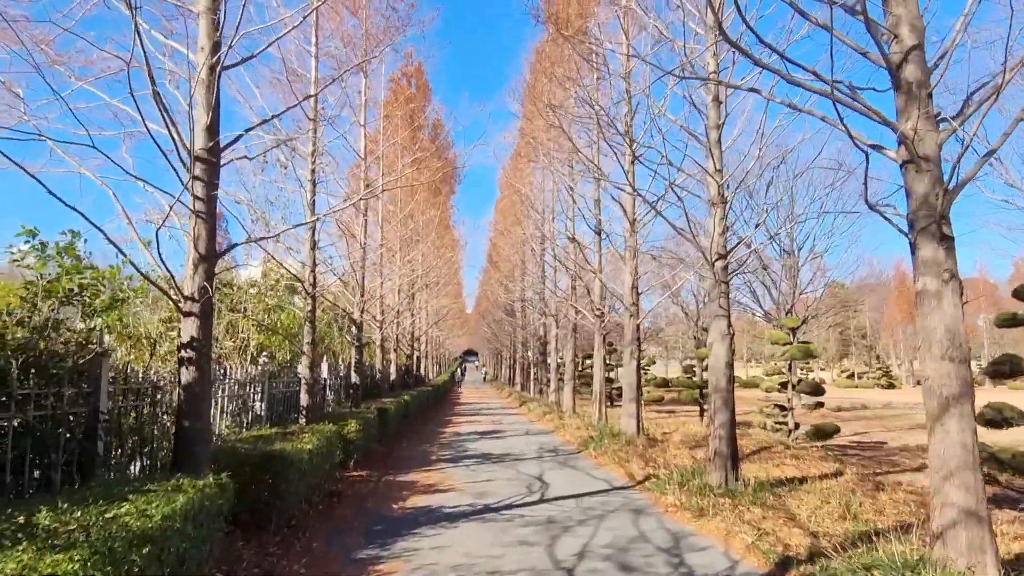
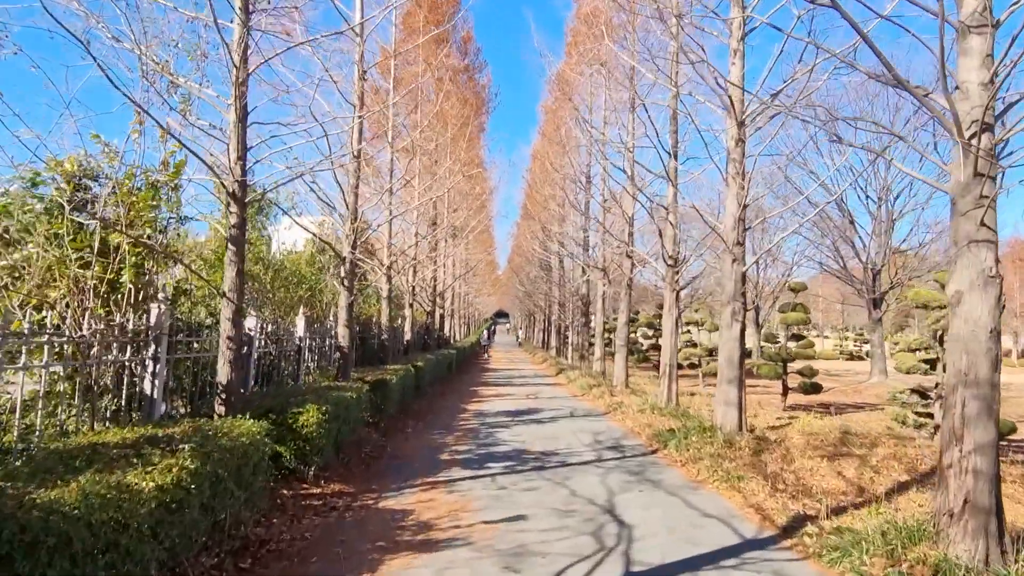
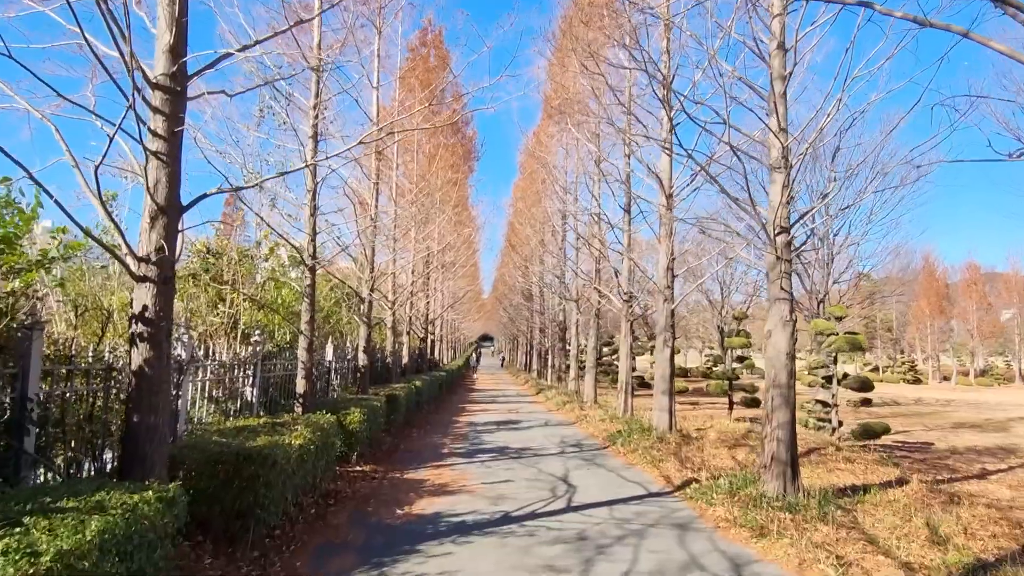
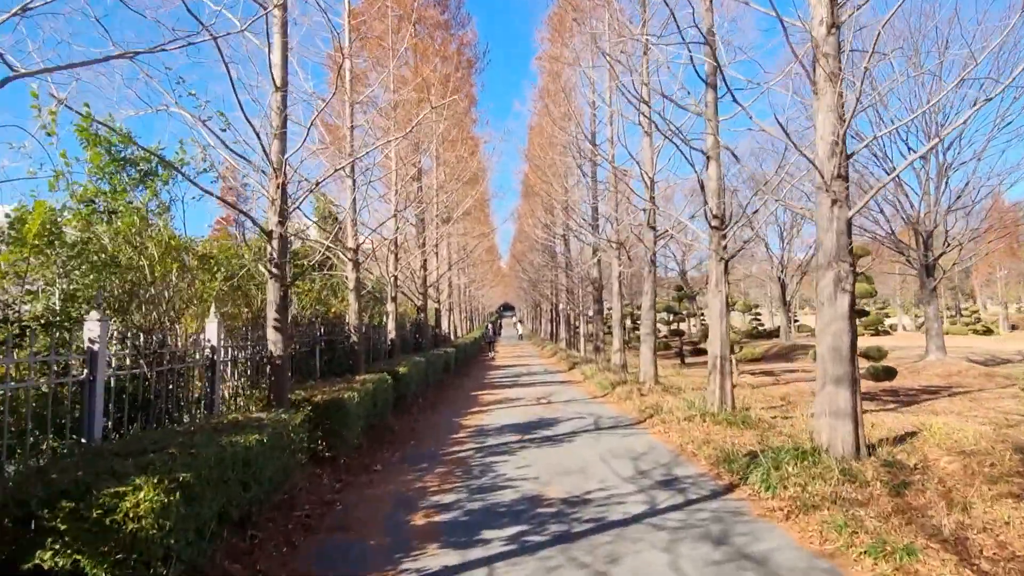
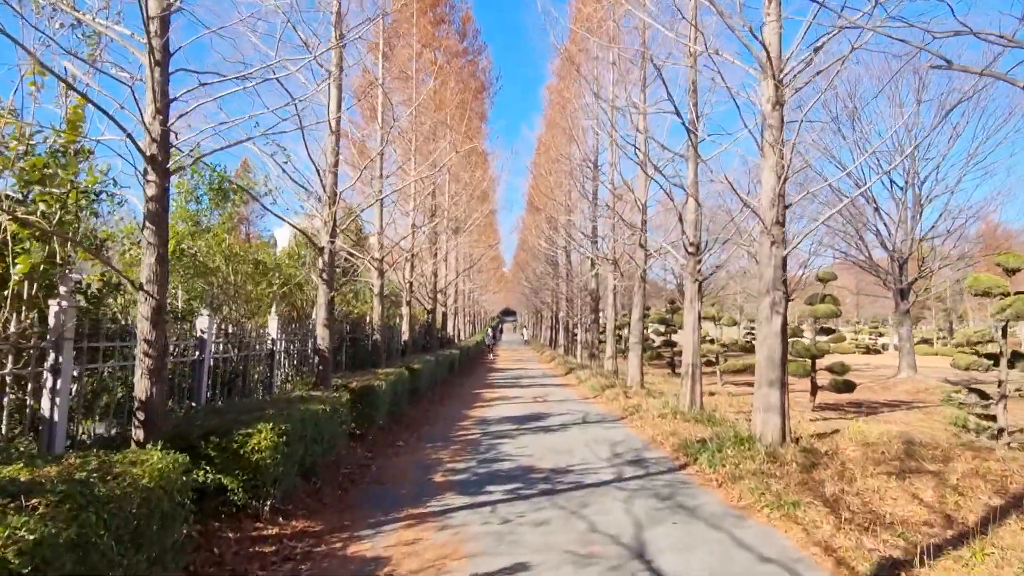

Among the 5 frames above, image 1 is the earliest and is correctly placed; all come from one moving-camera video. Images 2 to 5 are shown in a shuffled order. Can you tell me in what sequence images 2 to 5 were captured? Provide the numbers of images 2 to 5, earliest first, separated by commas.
3, 2, 5, 4
